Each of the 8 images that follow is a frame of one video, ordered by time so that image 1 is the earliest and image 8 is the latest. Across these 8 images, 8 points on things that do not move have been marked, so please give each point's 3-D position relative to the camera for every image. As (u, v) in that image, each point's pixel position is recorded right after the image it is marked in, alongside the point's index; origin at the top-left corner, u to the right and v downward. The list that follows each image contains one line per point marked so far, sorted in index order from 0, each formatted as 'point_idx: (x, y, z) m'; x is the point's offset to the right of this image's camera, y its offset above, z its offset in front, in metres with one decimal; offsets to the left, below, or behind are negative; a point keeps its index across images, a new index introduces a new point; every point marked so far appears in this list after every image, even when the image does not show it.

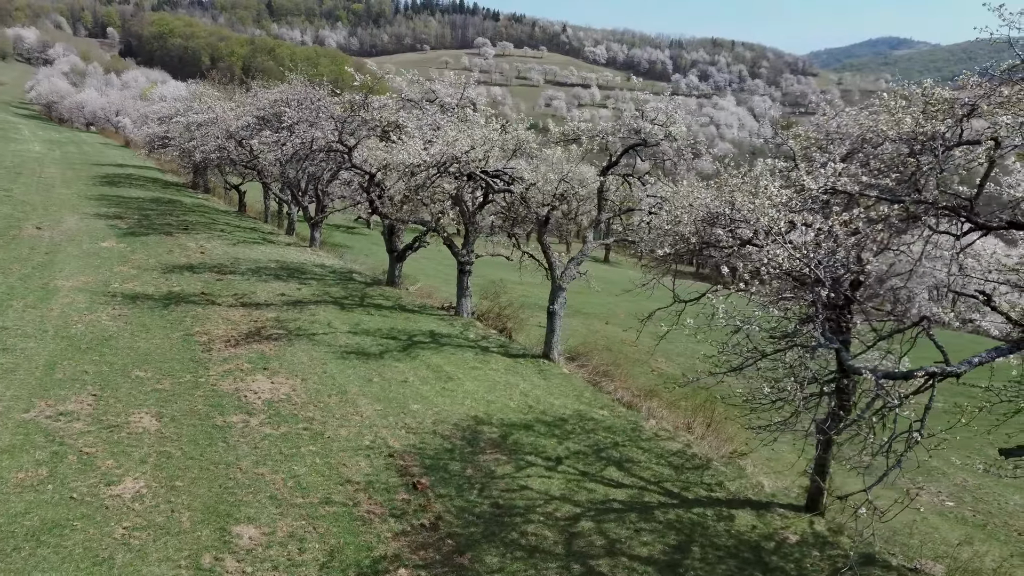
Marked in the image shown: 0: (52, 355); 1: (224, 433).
0: (-10.4, -1.5, +18.3) m
1: (-5.2, -2.6, +14.5) m
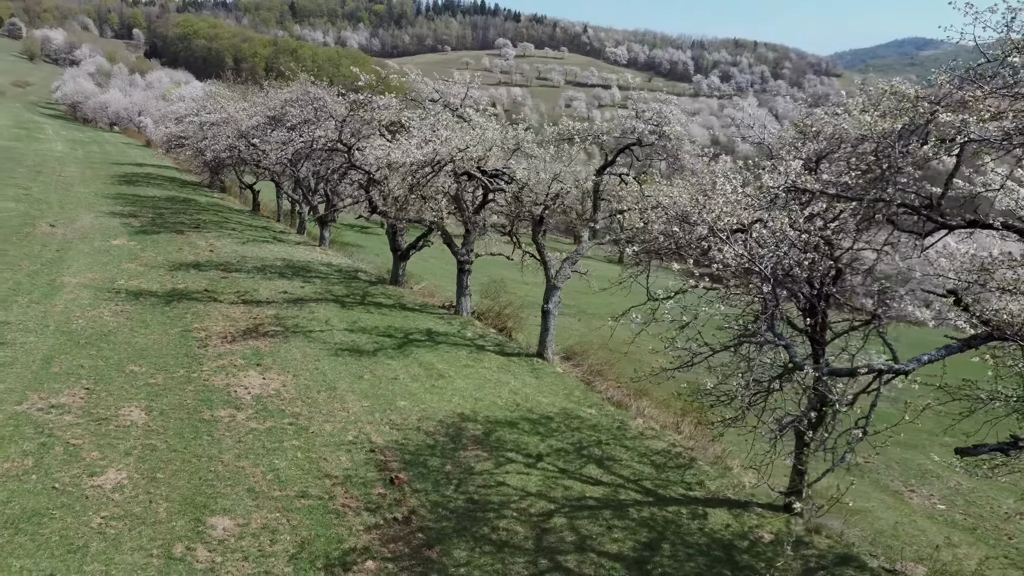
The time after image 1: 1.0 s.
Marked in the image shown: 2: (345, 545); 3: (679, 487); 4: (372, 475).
0: (-10.7, -1.4, +18.6) m
1: (-5.5, -2.5, +14.7) m
2: (-2.2, -3.4, +10.8) m
3: (+2.9, -3.4, +14.0) m
4: (-2.3, -3.0, +13.1) m
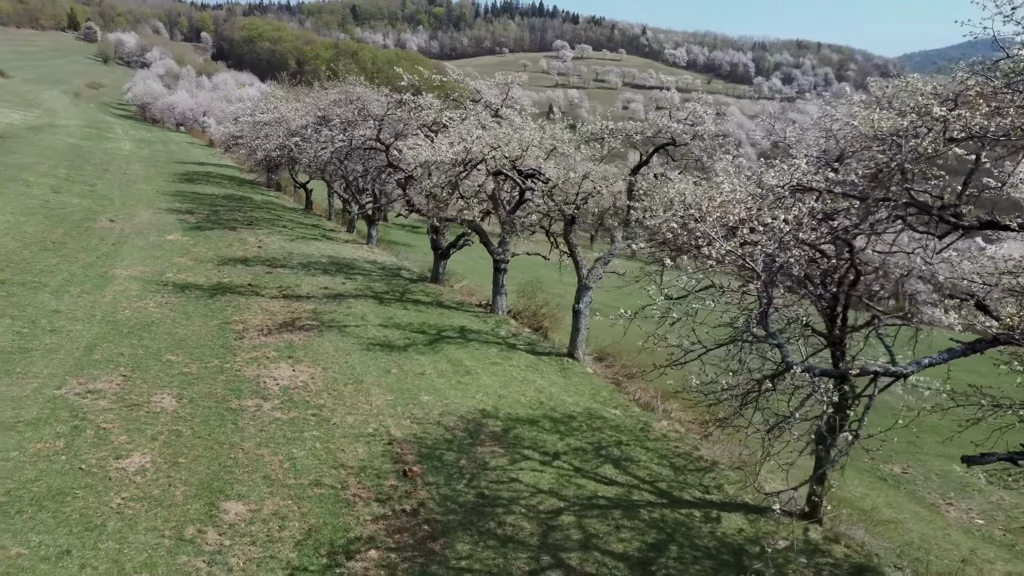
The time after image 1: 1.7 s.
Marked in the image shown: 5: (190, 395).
0: (-10.0, -1.2, +19.4) m
1: (-5.2, -2.4, +15.1) m
2: (-2.2, -3.3, +11.0) m
3: (+3.1, -3.4, +13.8) m
4: (-2.1, -2.9, +13.3) m
5: (-6.4, -2.1, +16.0) m
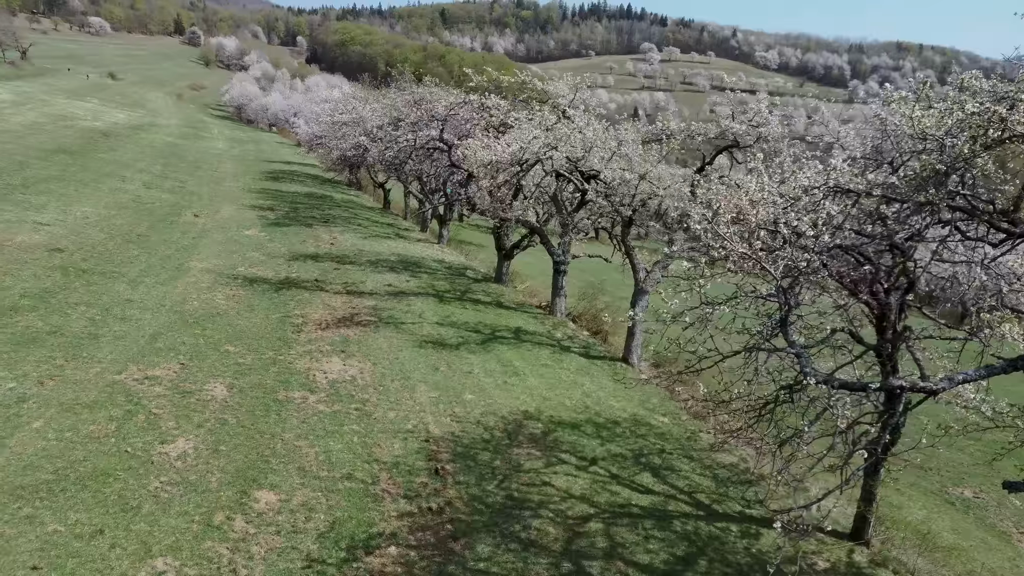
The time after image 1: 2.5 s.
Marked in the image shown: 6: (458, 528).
0: (-8.8, -1.0, +20.1) m
1: (-4.4, -2.3, +15.4) m
2: (-1.9, -3.3, +11.0) m
3: (+3.7, -3.5, +13.3) m
4: (-1.5, -2.9, +13.3) m
5: (-5.5, -2.0, +16.4) m
6: (-0.8, -3.3, +11.3) m
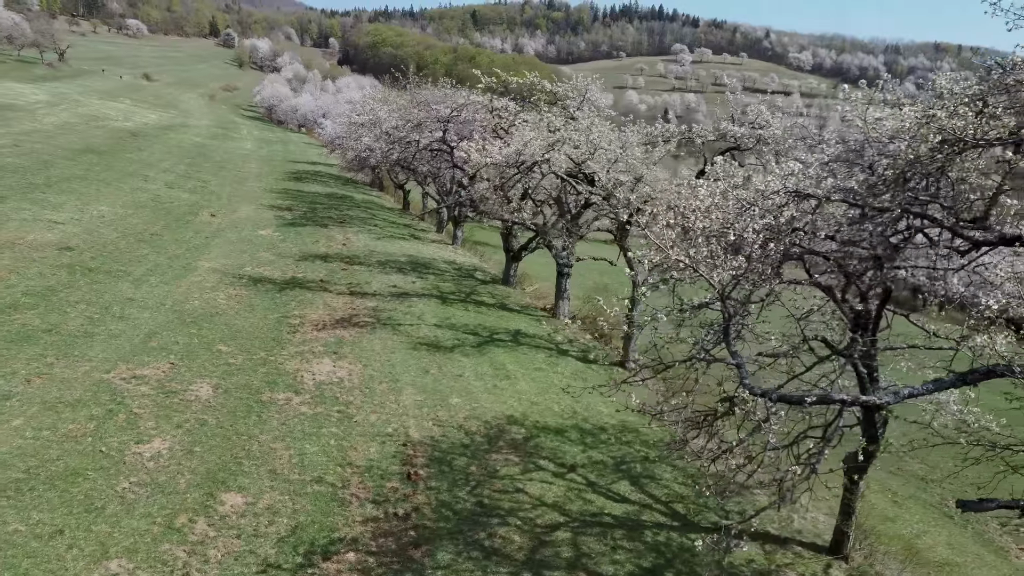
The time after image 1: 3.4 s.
0: (-8.9, -0.9, +20.3) m
1: (-4.8, -2.3, +15.4) m
2: (-2.4, -3.3, +10.9) m
3: (+3.2, -3.6, +13.0) m
4: (-1.9, -2.9, +13.2) m
5: (-5.8, -2.0, +16.5) m
6: (-1.2, -3.4, +11.1) m
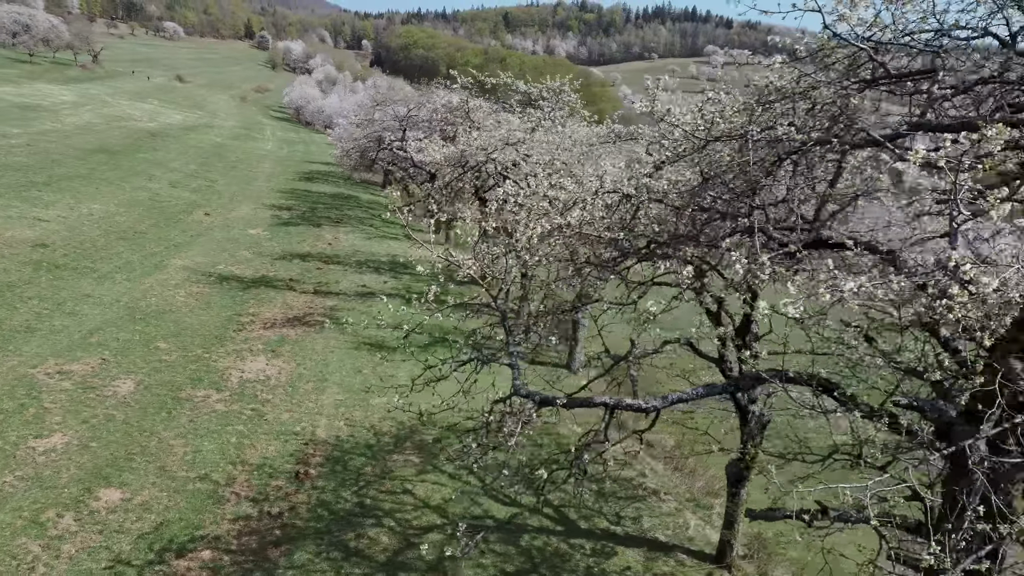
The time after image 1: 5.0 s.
0: (-10.4, -0.9, +20.5) m
1: (-6.4, -2.2, +15.4) m
2: (-4.2, -3.3, +10.9) m
3: (+1.5, -3.7, +12.7) m
4: (-3.7, -2.9, +13.1) m
5: (-7.4, -1.9, +16.6) m
6: (-3.1, -3.4, +11.0) m
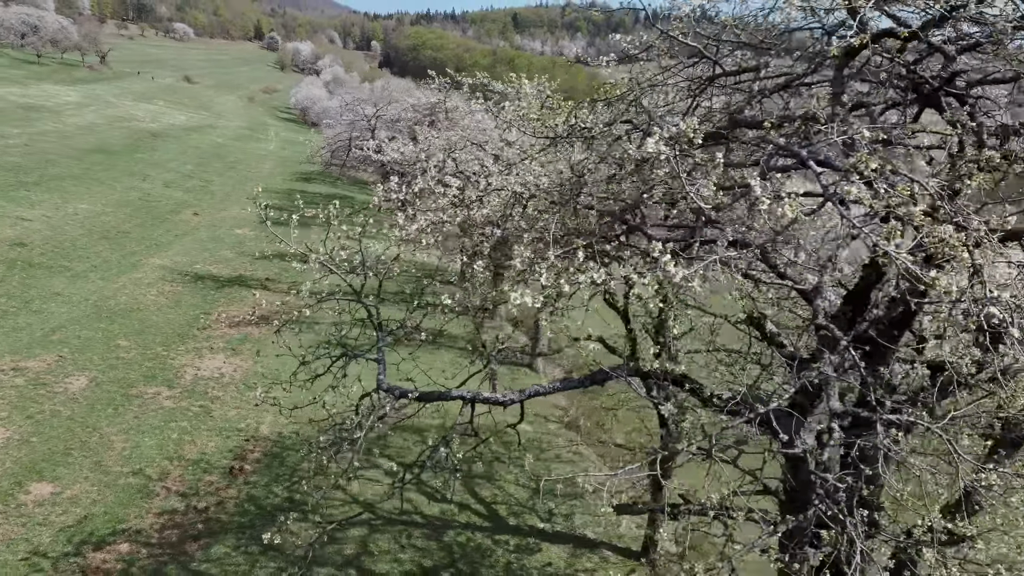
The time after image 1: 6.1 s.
0: (-11.4, -0.8, +20.7) m
1: (-7.5, -2.2, +15.6) m
2: (-5.3, -3.2, +11.0) m
3: (+0.4, -3.6, +12.8) m
4: (-4.8, -2.9, +13.3) m
5: (-8.5, -1.9, +16.7) m
6: (-4.2, -3.3, +11.2) m
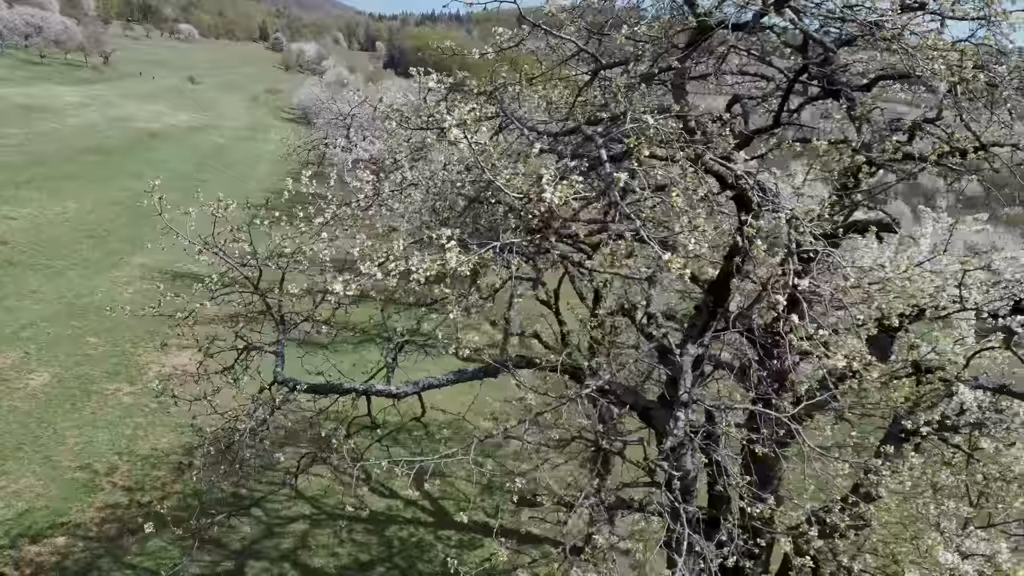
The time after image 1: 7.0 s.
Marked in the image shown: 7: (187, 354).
0: (-12.2, -0.8, +20.8) m
1: (-8.3, -2.1, +15.7) m
2: (-6.2, -3.2, +11.1) m
3: (-0.4, -3.6, +12.9) m
4: (-5.6, -2.8, +13.3) m
5: (-9.3, -1.8, +16.8) m
6: (-5.0, -3.3, +11.2) m
7: (-7.6, -1.6, +18.9) m
